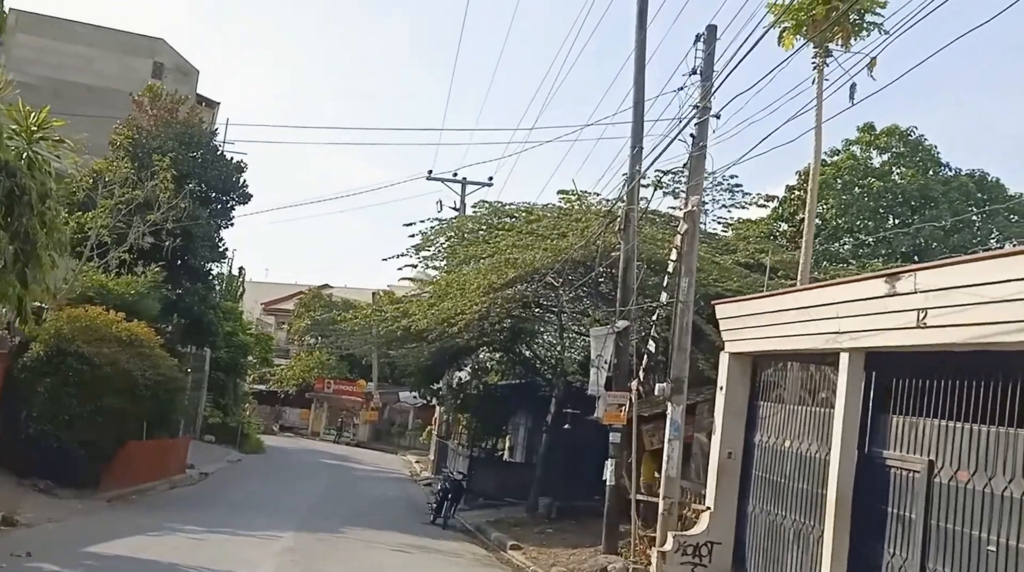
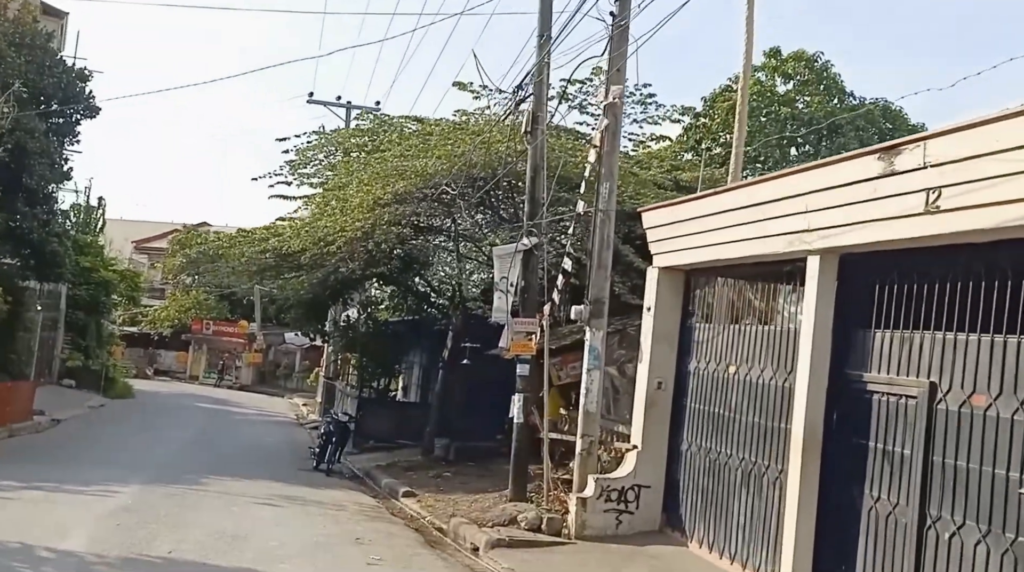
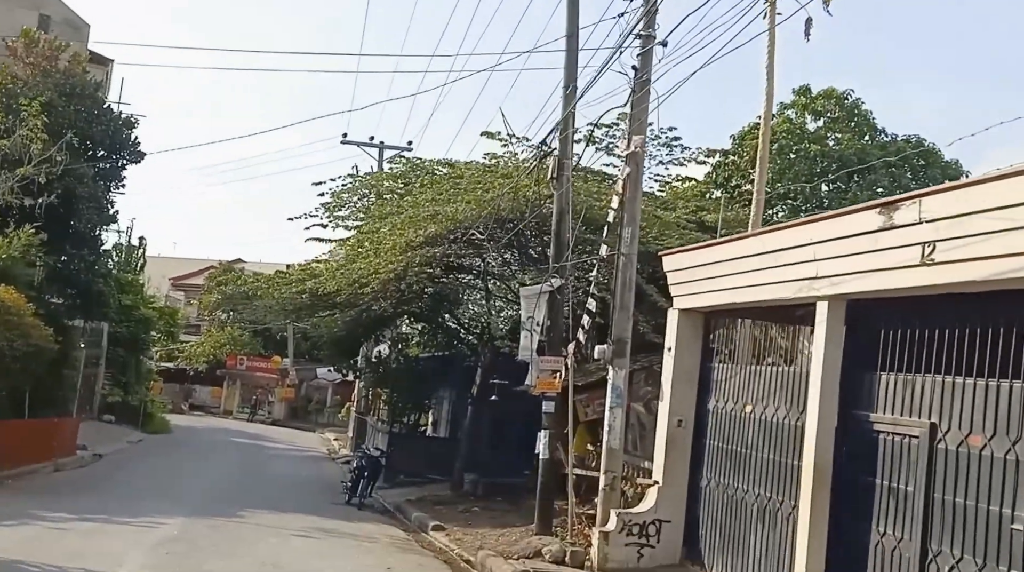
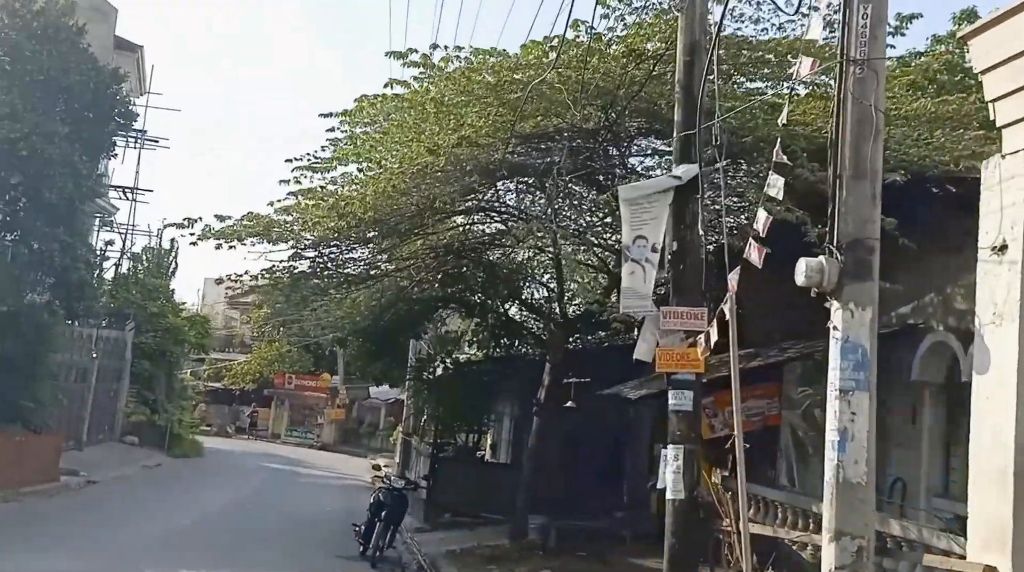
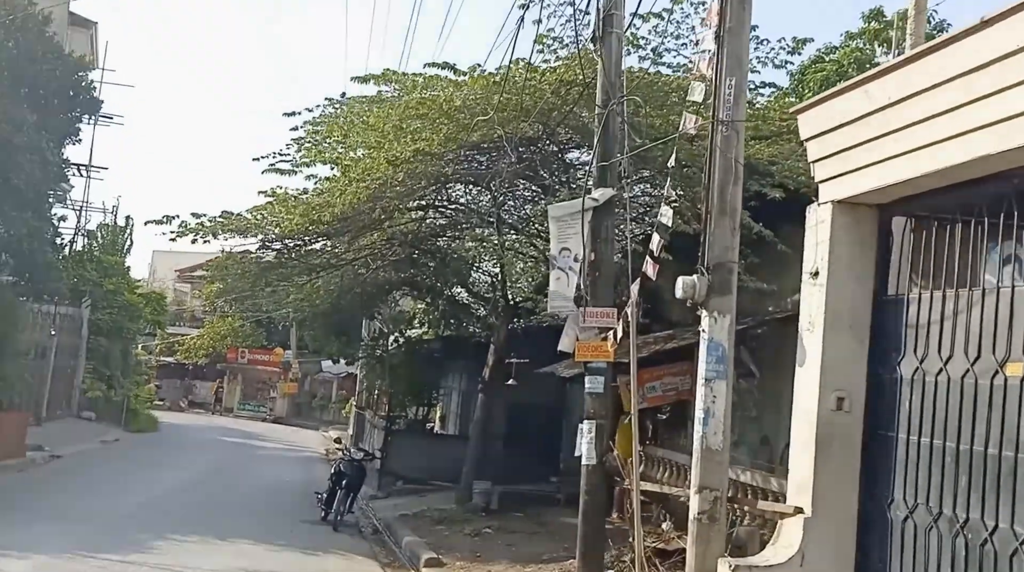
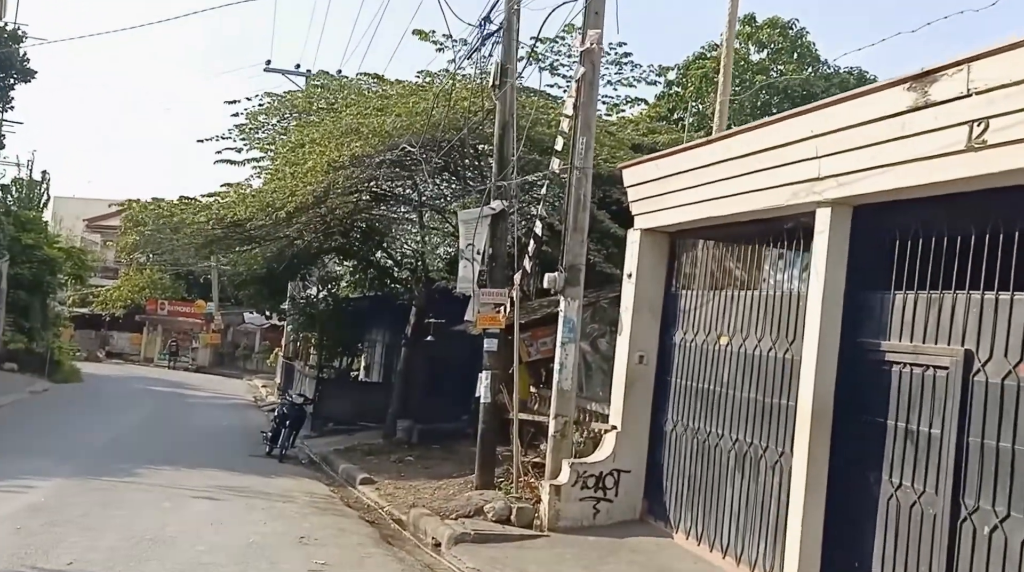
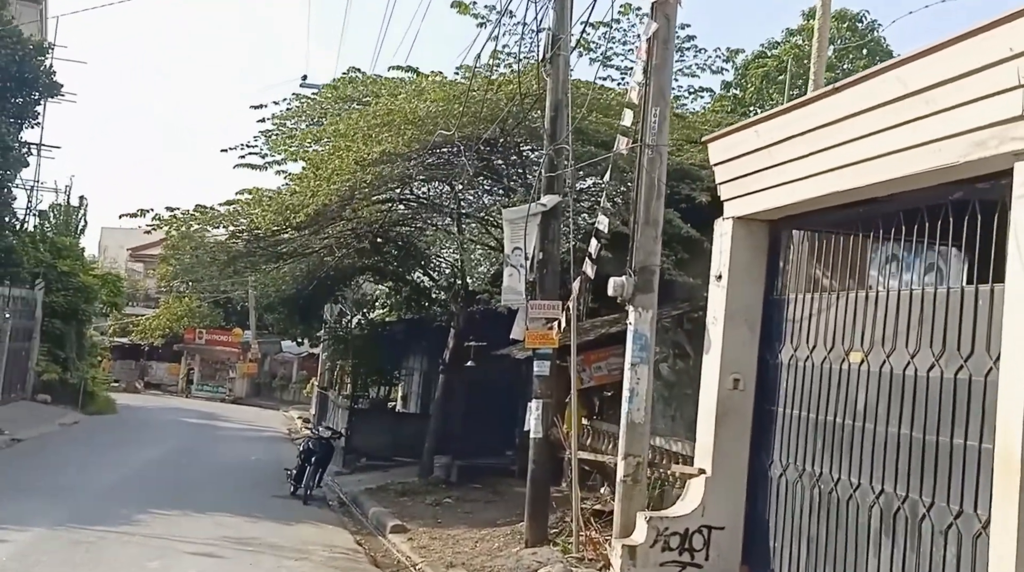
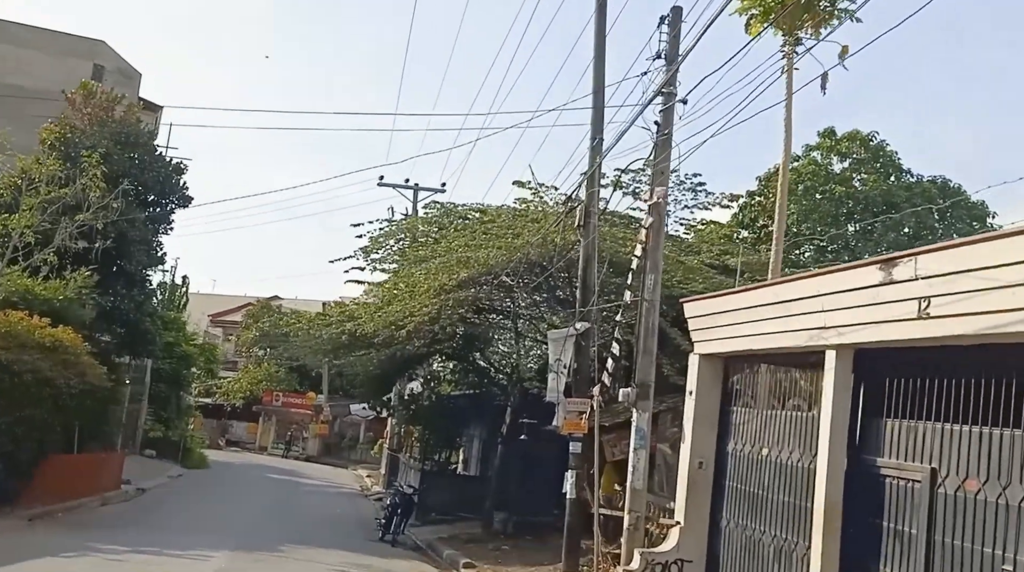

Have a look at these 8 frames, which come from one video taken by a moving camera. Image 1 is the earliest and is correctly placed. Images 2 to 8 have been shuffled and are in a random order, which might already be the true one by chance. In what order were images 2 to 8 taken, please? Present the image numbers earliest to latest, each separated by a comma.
8, 3, 2, 6, 7, 5, 4
